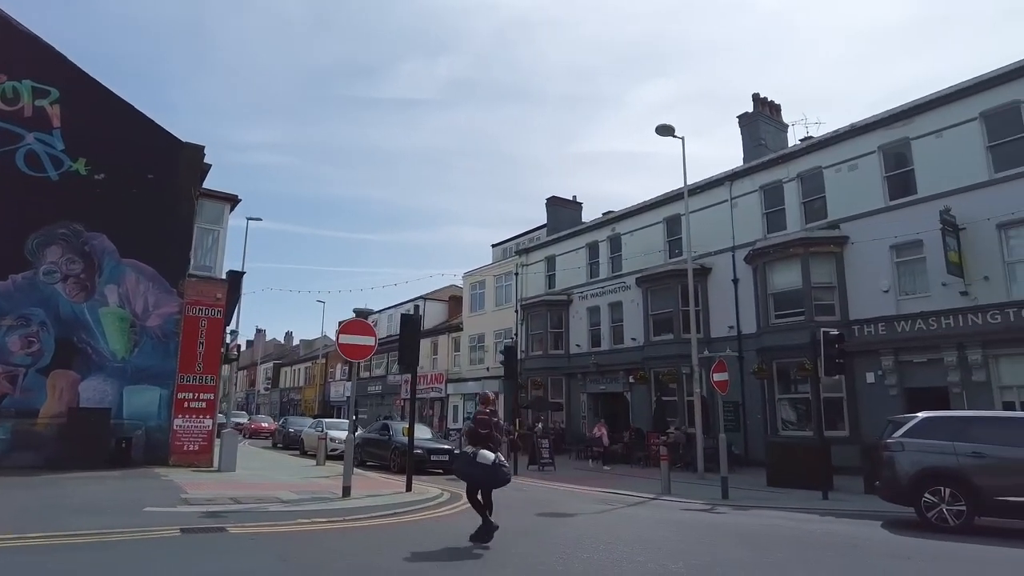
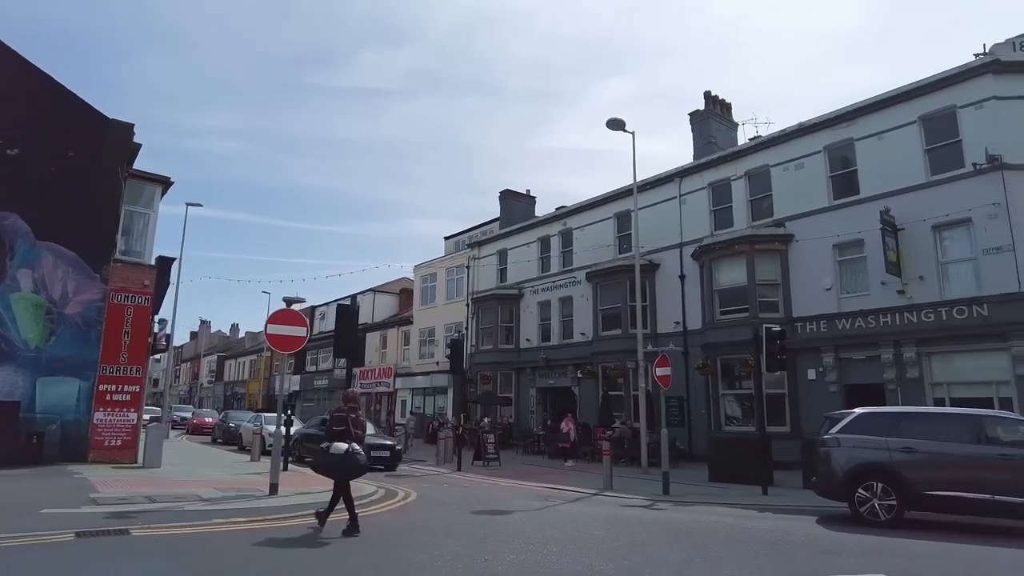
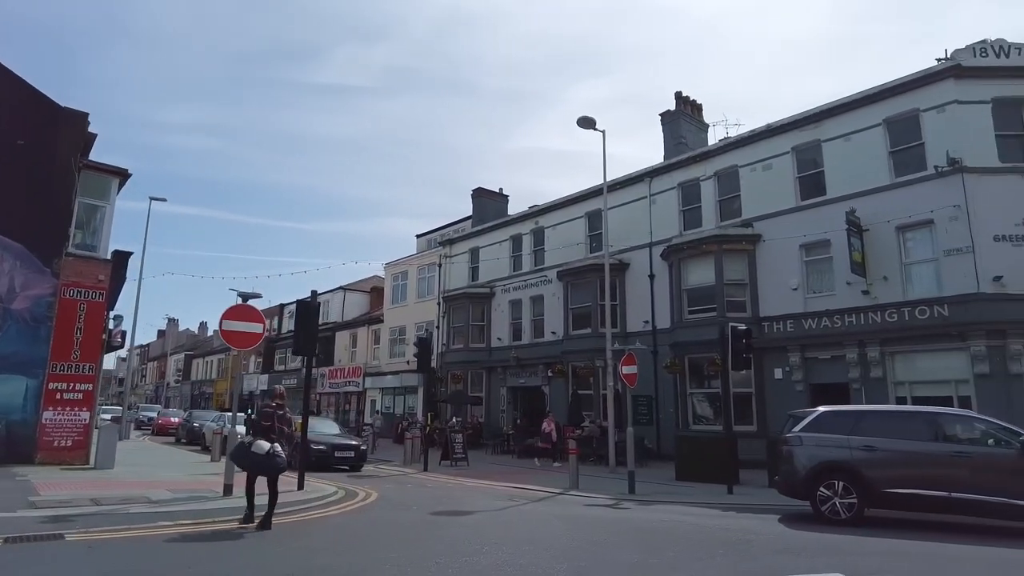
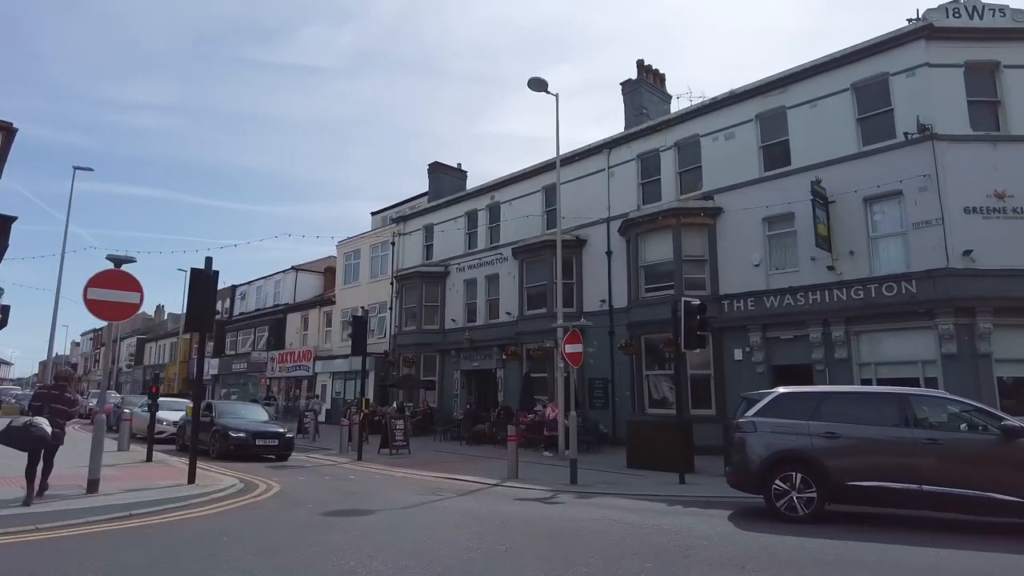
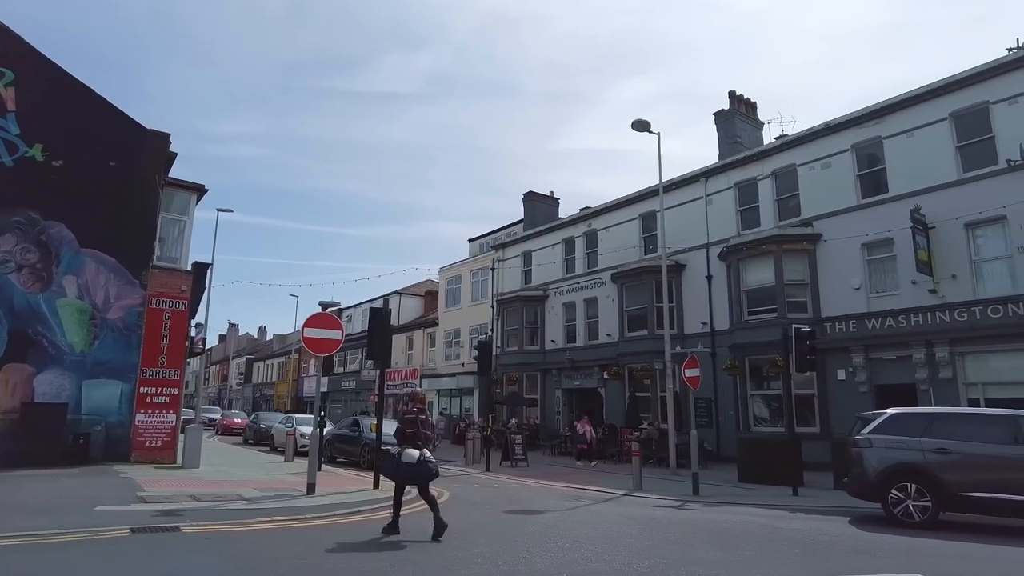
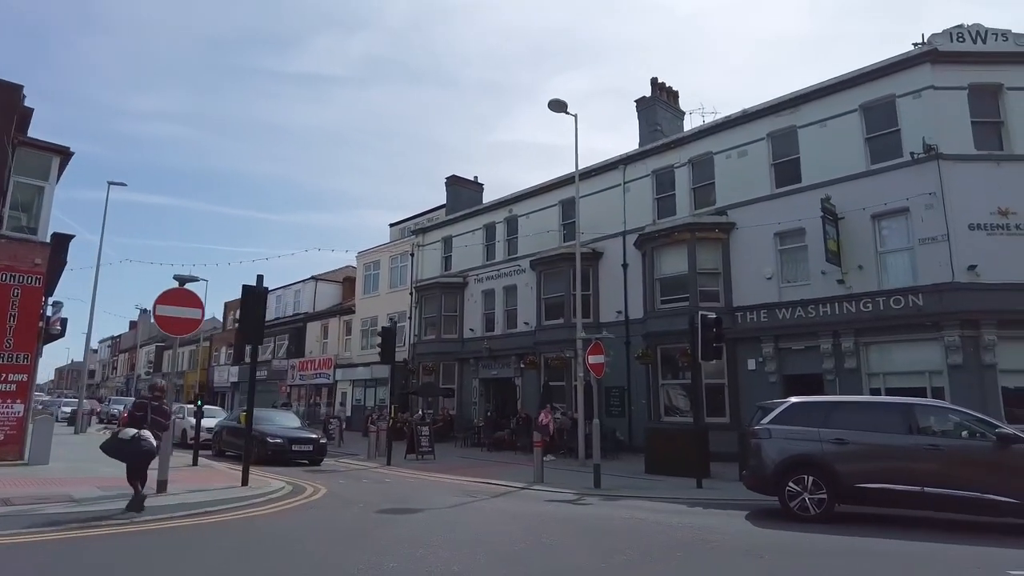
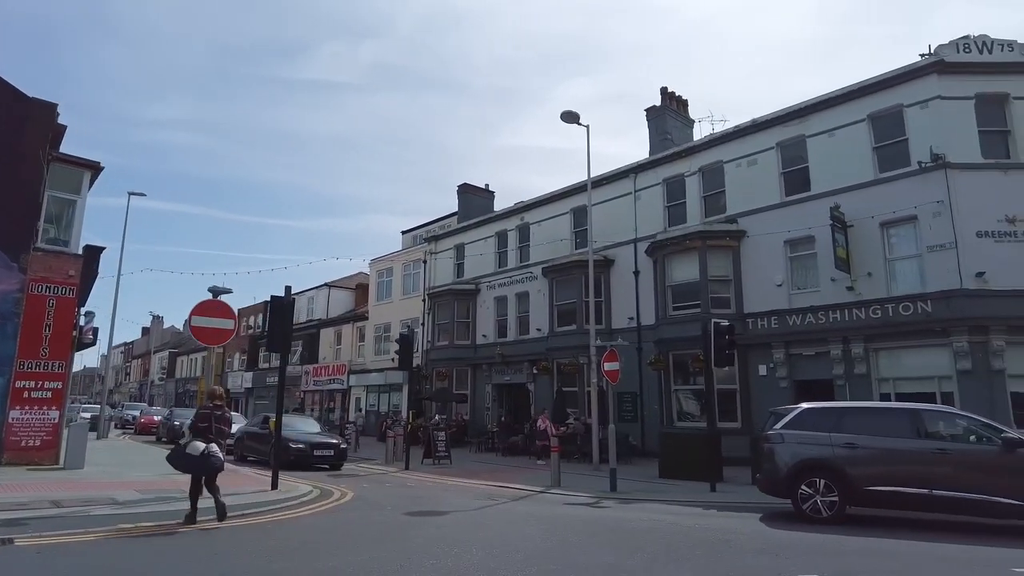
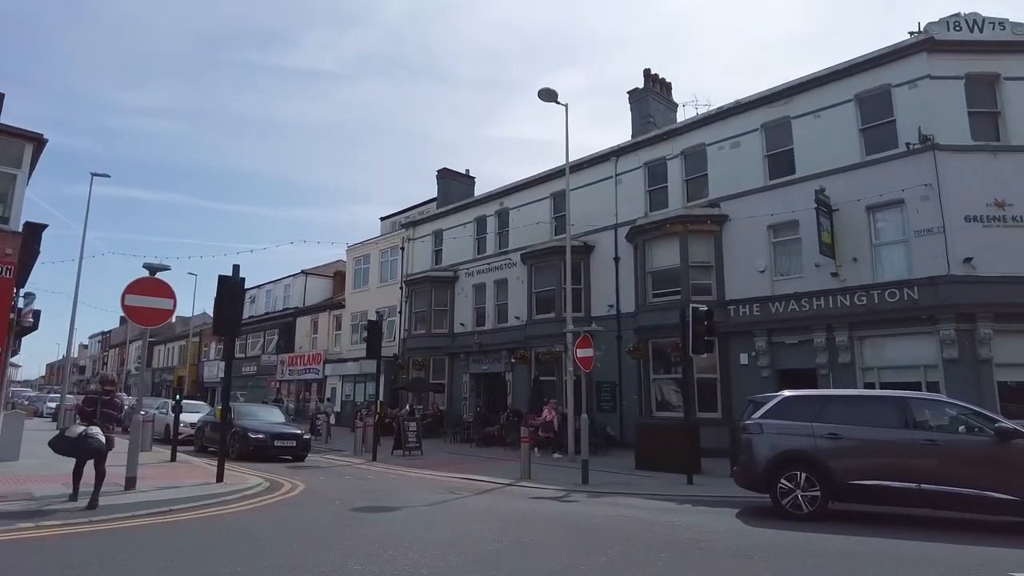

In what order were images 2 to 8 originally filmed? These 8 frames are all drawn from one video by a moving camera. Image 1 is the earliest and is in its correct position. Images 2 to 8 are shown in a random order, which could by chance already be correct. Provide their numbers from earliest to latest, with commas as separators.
5, 2, 3, 7, 6, 8, 4
